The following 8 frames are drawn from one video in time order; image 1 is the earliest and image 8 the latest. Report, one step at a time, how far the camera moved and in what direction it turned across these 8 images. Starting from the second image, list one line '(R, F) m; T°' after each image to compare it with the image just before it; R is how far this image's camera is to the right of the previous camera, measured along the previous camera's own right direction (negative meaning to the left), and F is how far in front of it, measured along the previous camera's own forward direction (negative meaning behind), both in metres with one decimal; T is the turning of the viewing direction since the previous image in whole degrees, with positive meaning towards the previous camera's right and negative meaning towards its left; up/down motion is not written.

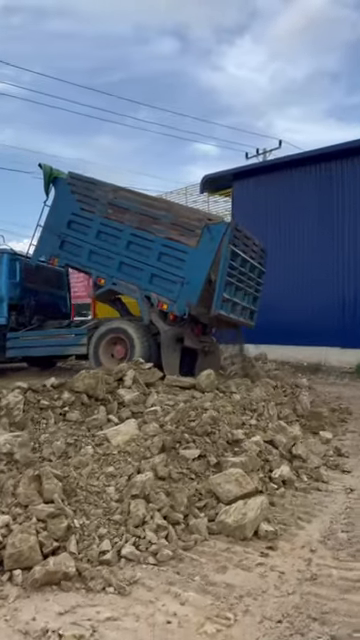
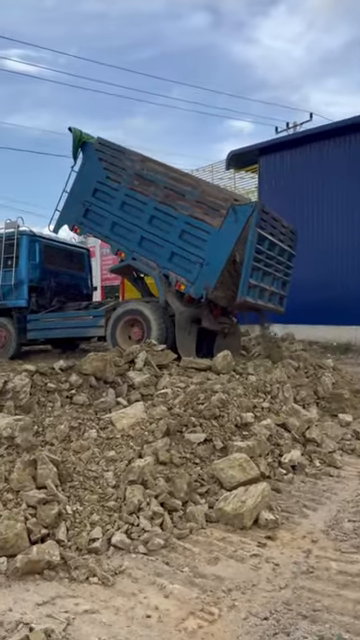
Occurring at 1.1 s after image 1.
(+0.3, +0.2) m; -4°
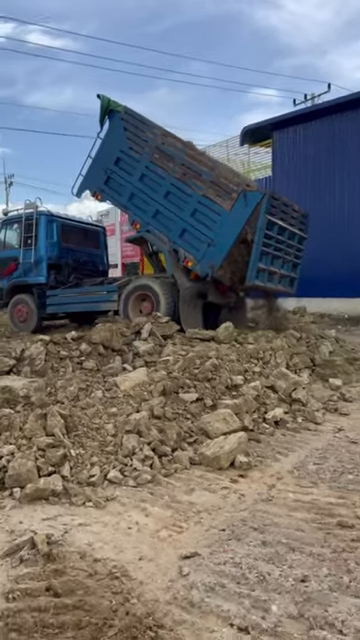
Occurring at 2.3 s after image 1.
(+0.3, -0.6) m; -3°
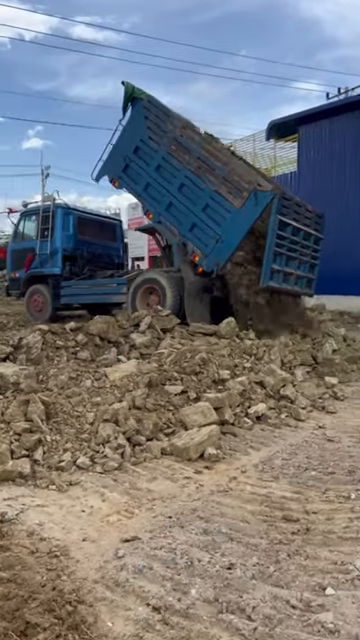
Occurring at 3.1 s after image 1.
(+0.5, -0.1) m; -4°
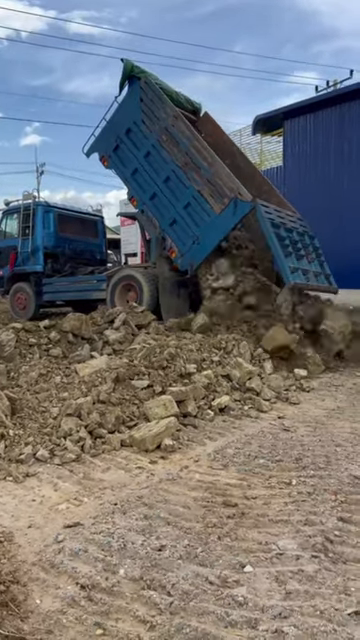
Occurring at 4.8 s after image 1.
(+0.4, -0.2) m; 0°
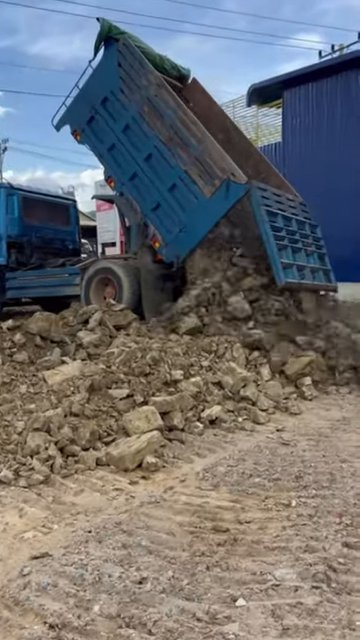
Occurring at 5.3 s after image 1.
(0.0, +0.3) m; +1°
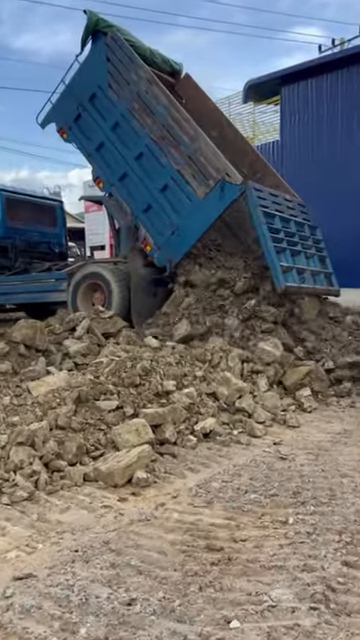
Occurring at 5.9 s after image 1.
(0.0, +0.1) m; +1°
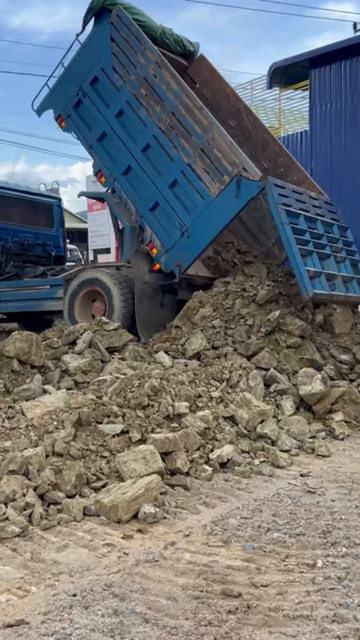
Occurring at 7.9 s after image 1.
(0.0, +0.3) m; -1°
